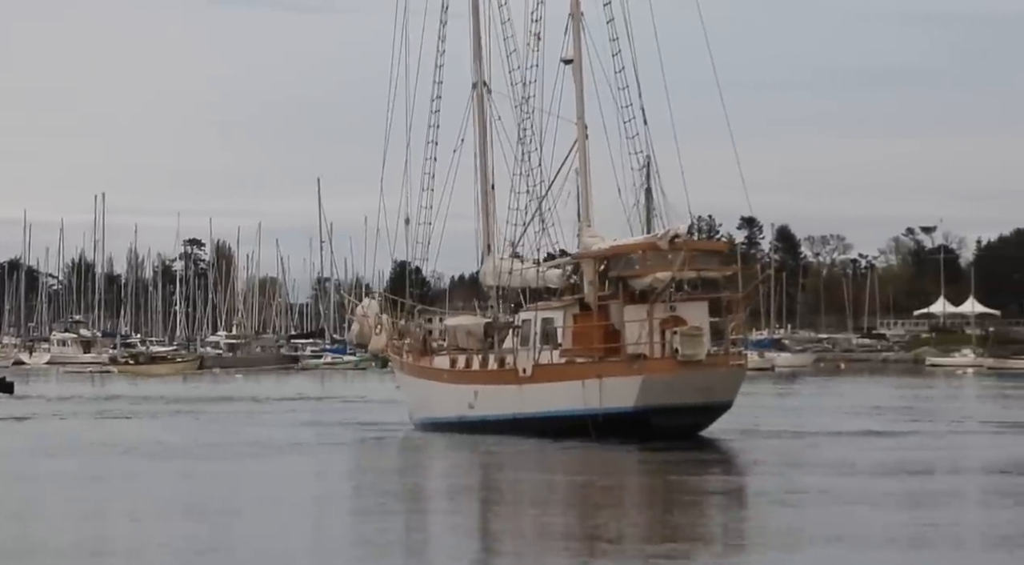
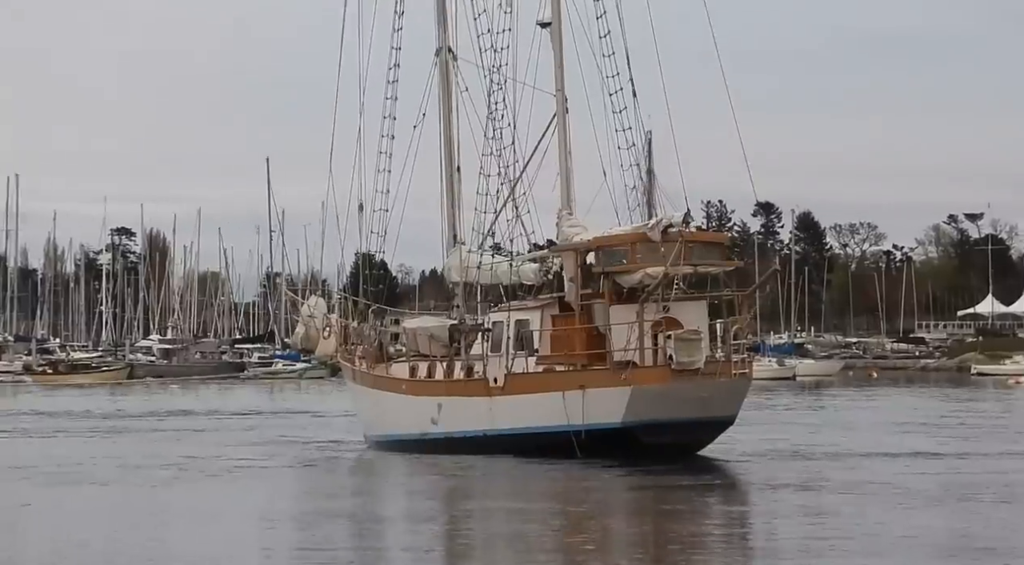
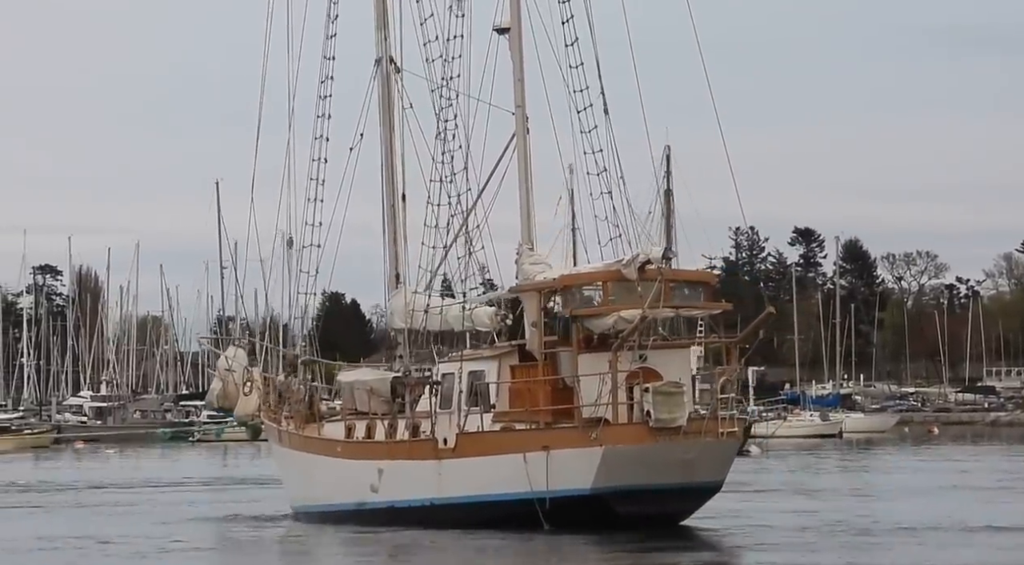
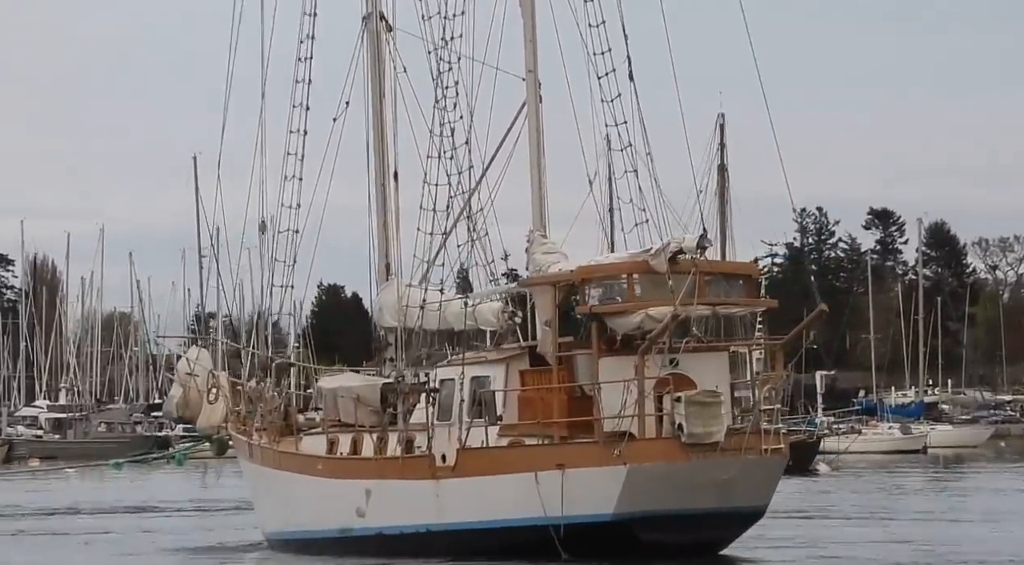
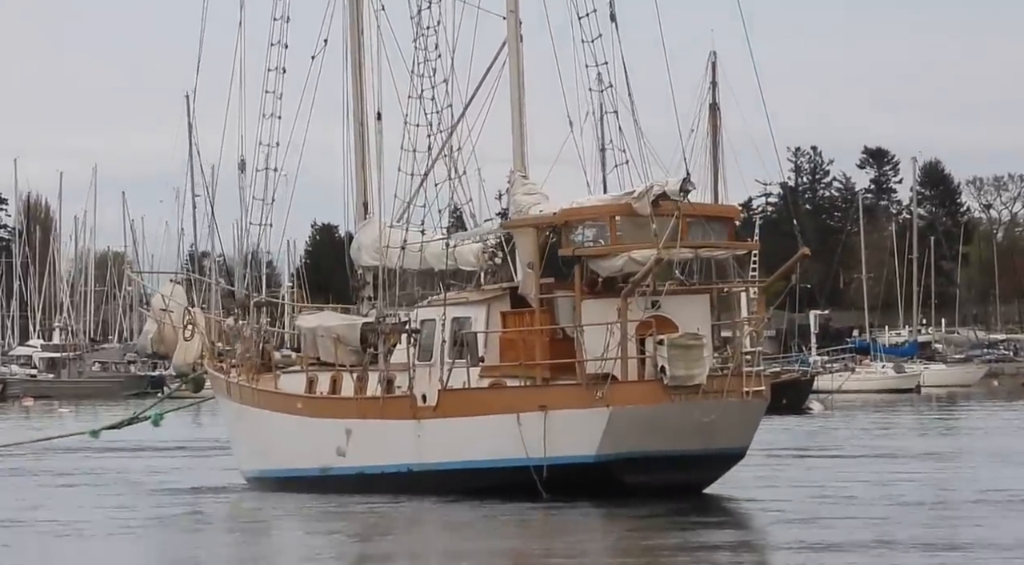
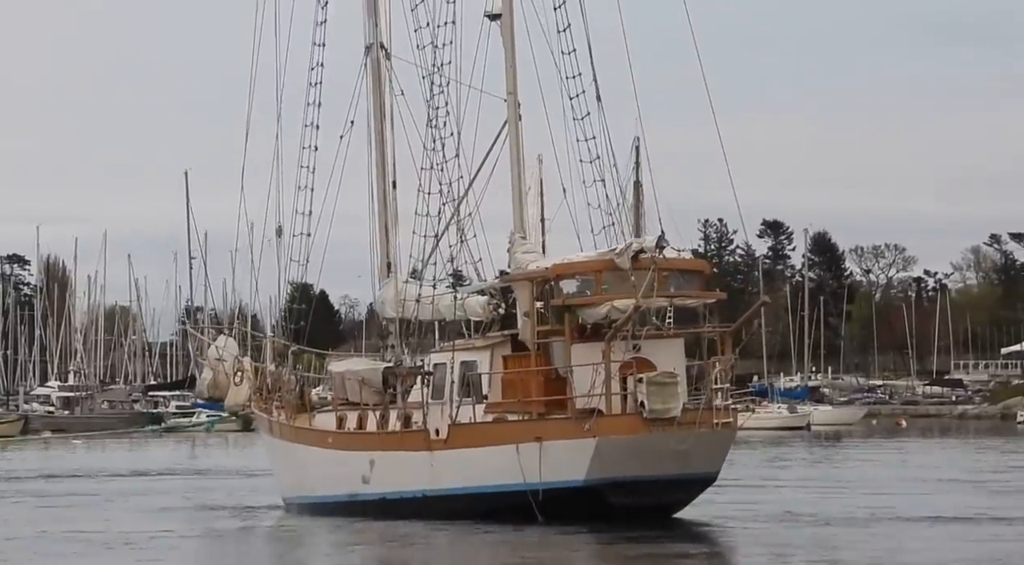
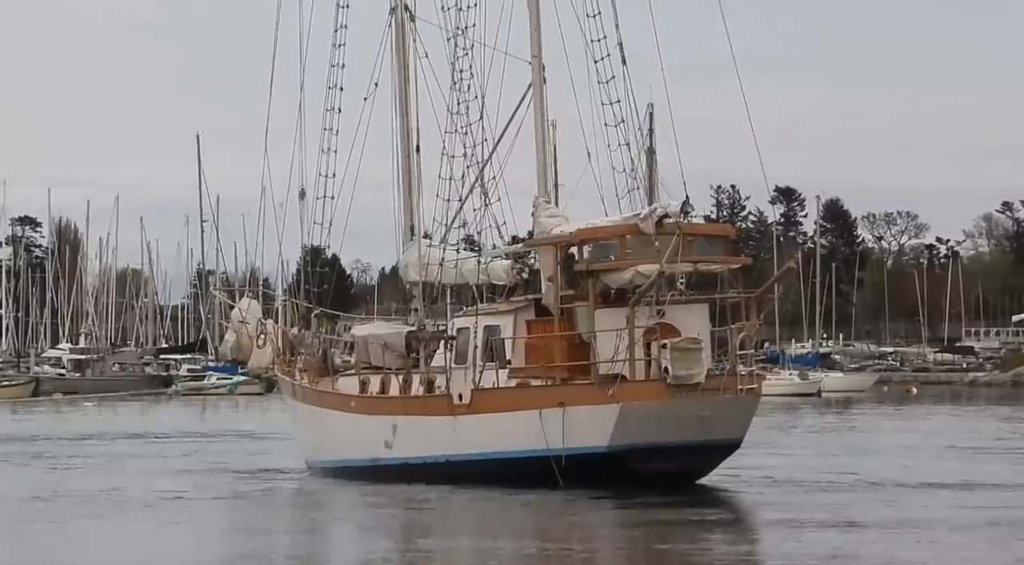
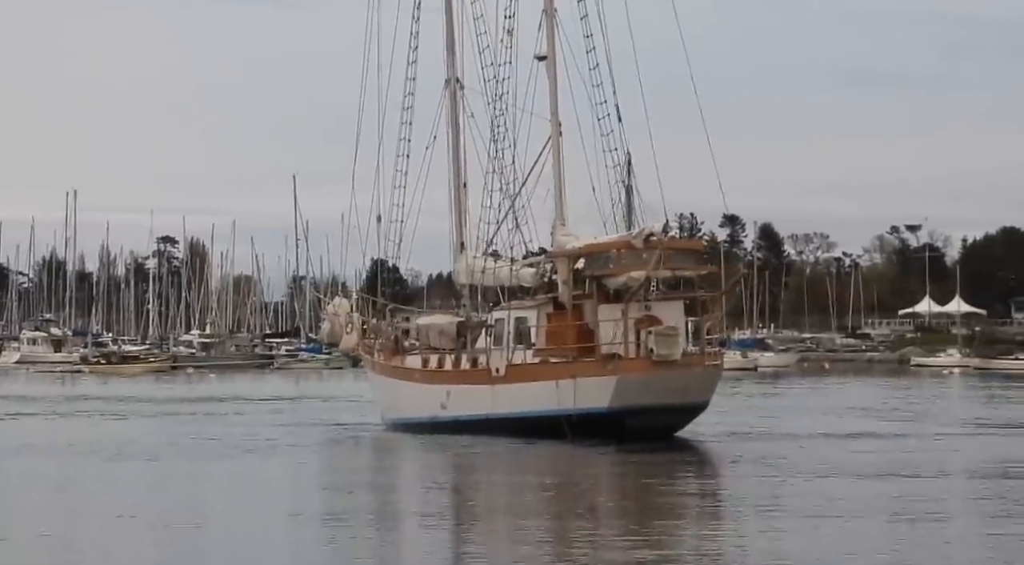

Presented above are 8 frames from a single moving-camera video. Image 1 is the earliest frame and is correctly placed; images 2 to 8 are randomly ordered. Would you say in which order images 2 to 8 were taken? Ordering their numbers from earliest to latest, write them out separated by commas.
8, 2, 7, 6, 3, 4, 5
